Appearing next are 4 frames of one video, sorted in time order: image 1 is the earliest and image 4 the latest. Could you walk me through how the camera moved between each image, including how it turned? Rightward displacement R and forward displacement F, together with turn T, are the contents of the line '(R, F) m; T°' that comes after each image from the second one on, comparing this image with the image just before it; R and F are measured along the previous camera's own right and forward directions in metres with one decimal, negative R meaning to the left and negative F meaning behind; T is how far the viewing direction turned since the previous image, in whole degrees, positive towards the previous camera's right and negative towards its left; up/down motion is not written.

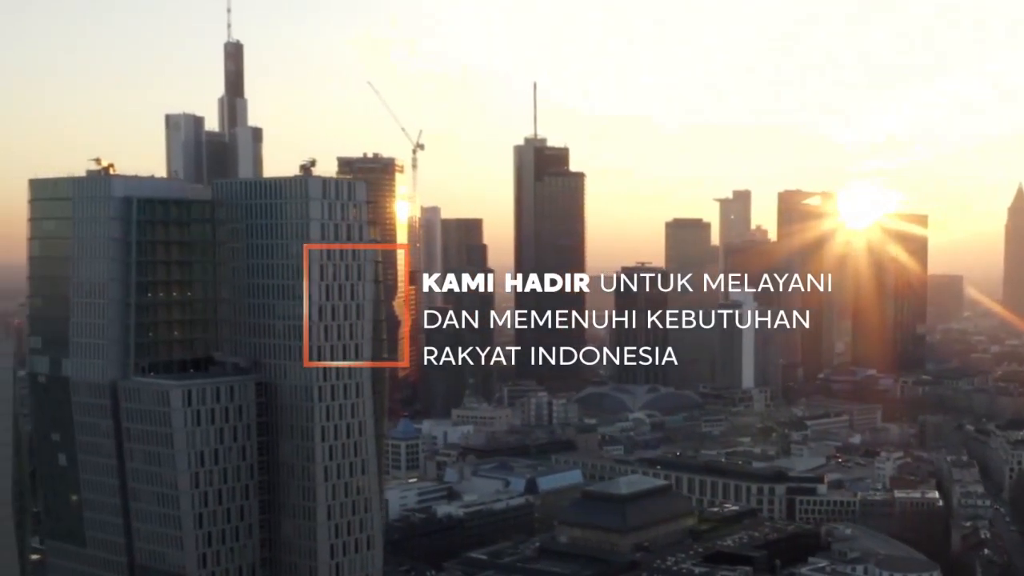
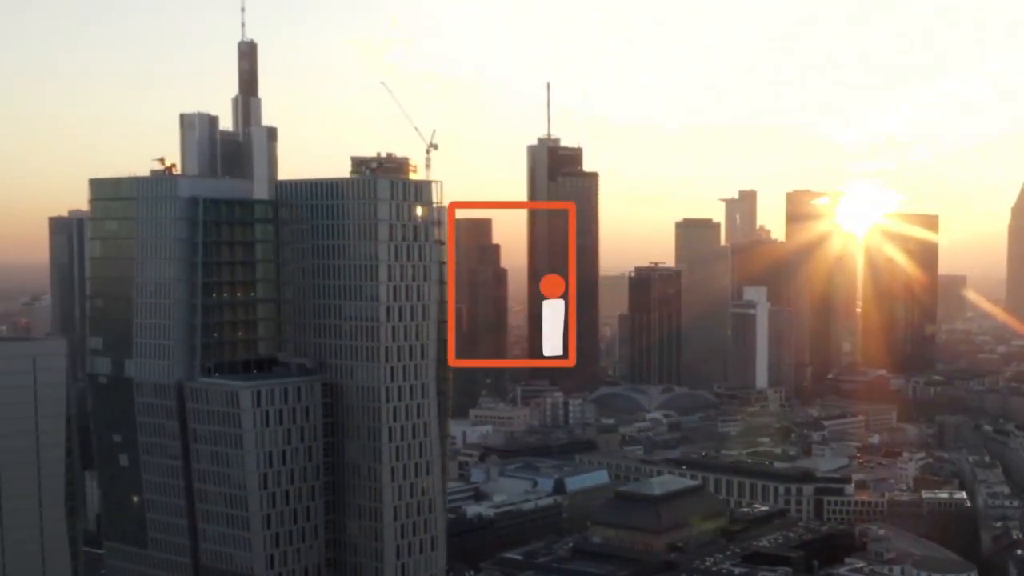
(-1.3, 0.0) m; +1°
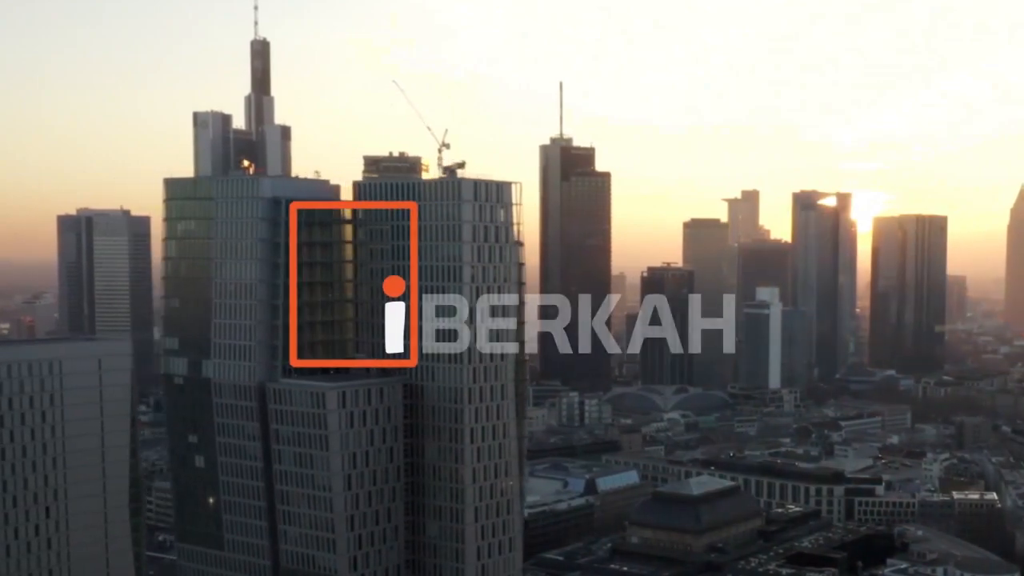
(-1.7, 0.0) m; +1°
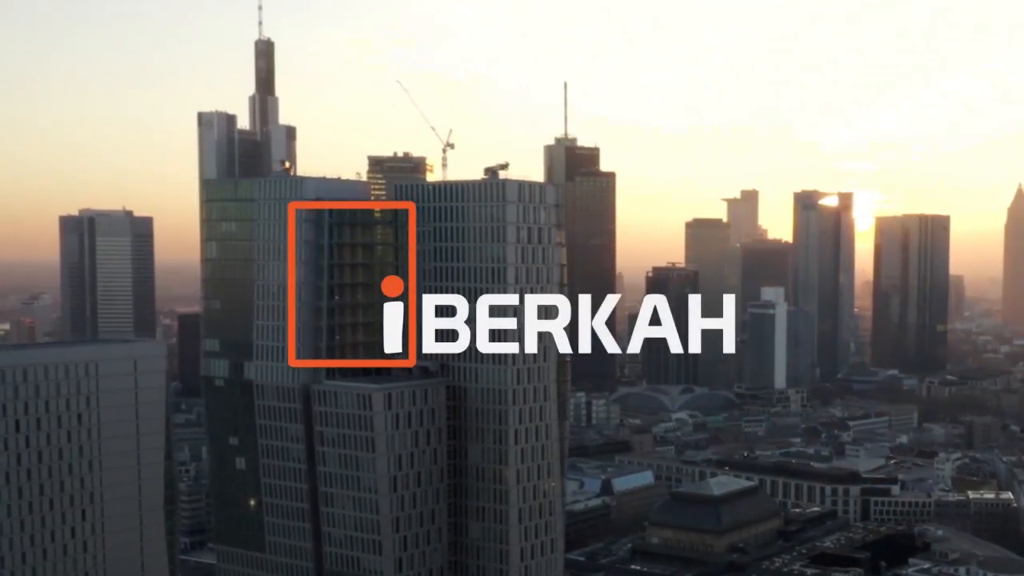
(-0.9, +0.1) m; +1°
